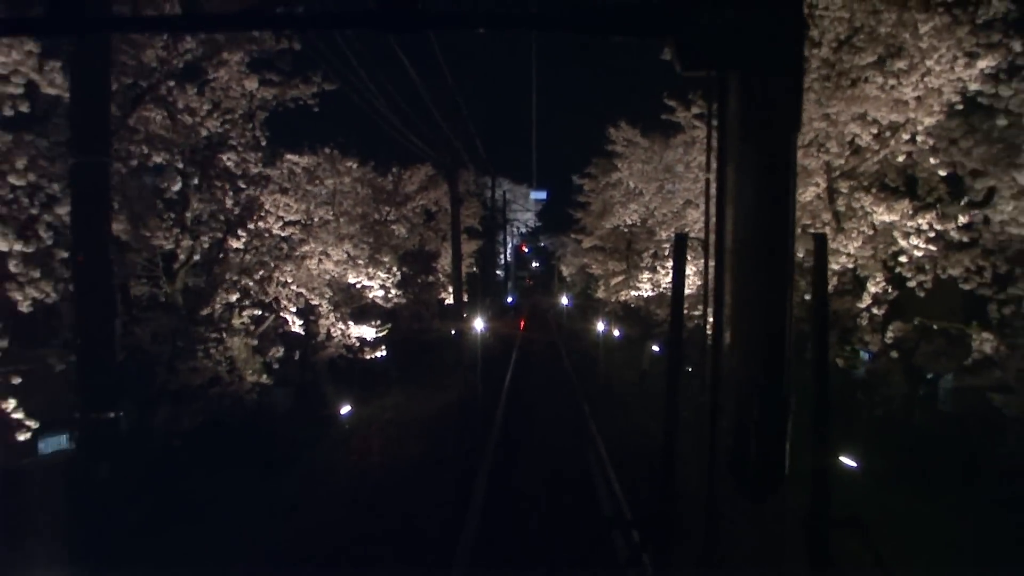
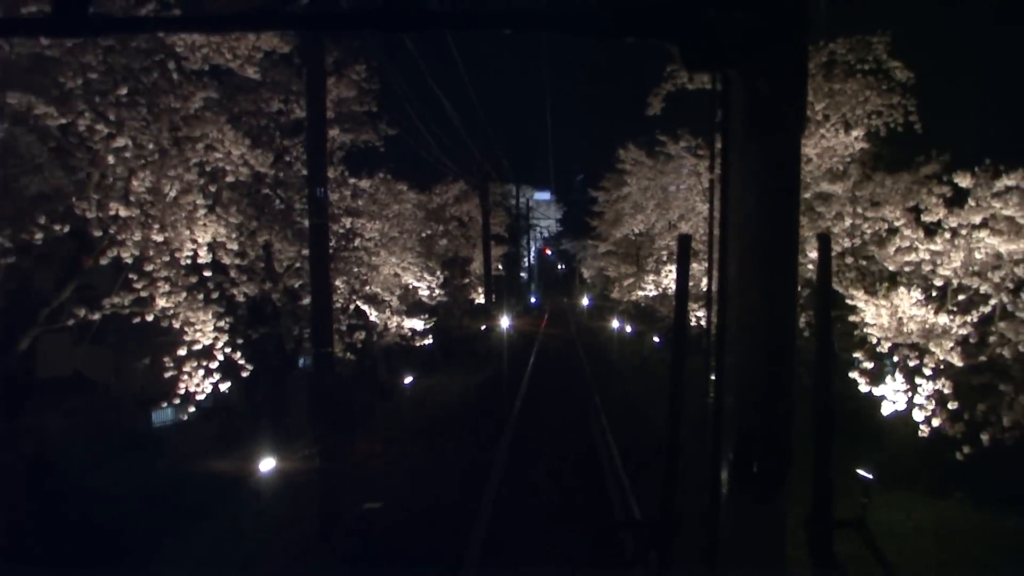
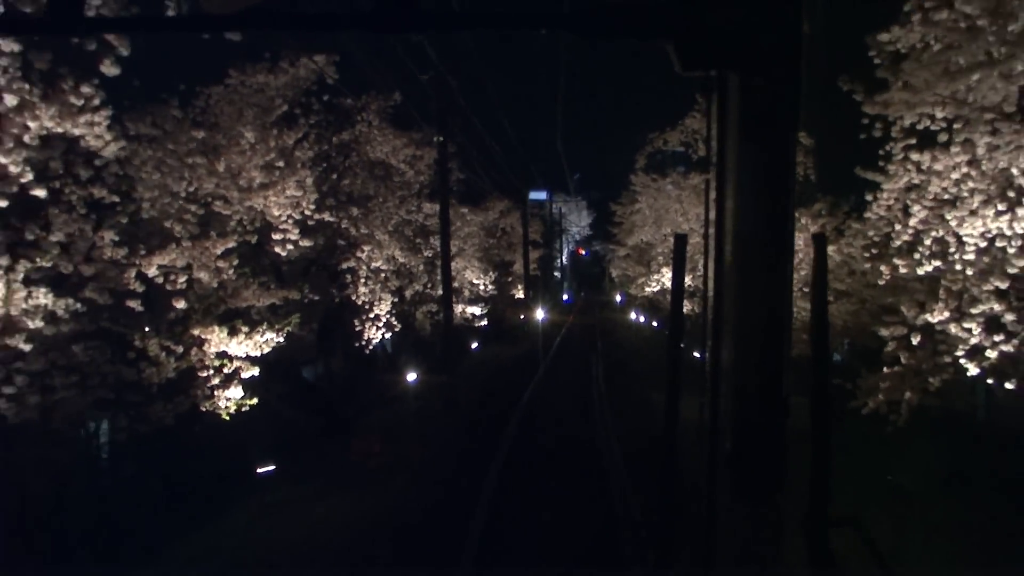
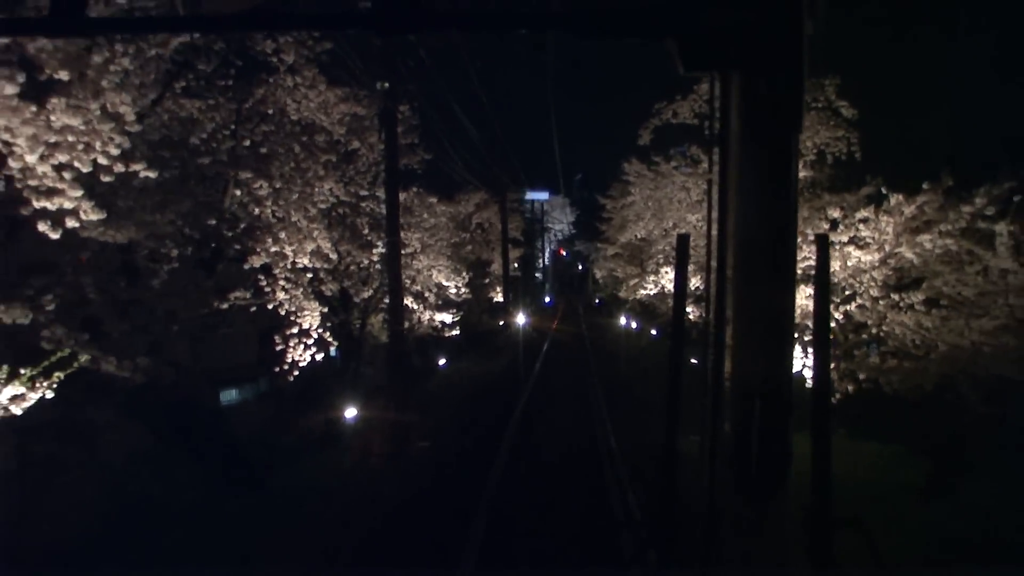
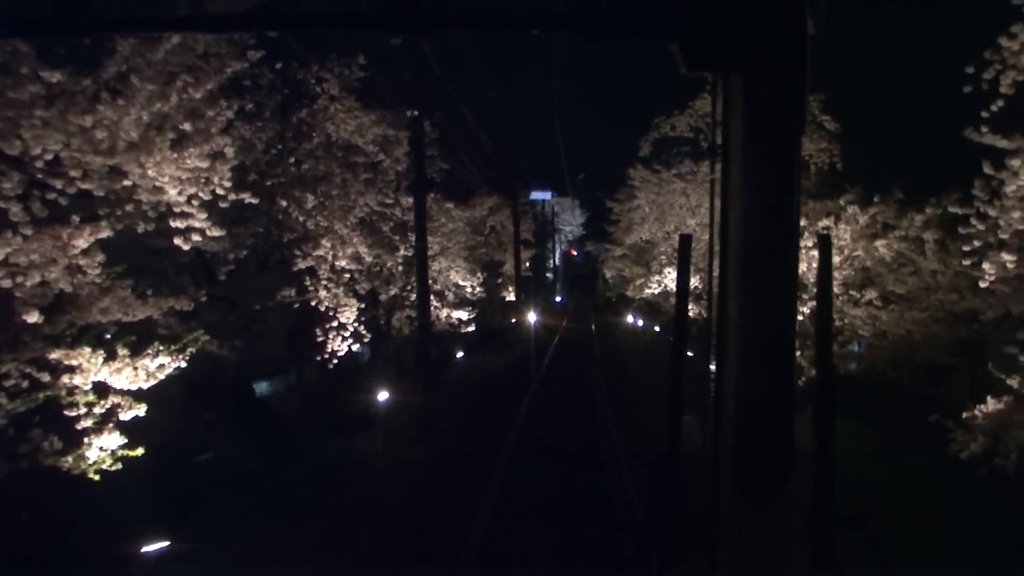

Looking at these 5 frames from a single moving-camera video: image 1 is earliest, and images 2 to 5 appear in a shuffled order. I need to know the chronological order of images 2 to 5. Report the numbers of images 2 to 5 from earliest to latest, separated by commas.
2, 4, 5, 3
